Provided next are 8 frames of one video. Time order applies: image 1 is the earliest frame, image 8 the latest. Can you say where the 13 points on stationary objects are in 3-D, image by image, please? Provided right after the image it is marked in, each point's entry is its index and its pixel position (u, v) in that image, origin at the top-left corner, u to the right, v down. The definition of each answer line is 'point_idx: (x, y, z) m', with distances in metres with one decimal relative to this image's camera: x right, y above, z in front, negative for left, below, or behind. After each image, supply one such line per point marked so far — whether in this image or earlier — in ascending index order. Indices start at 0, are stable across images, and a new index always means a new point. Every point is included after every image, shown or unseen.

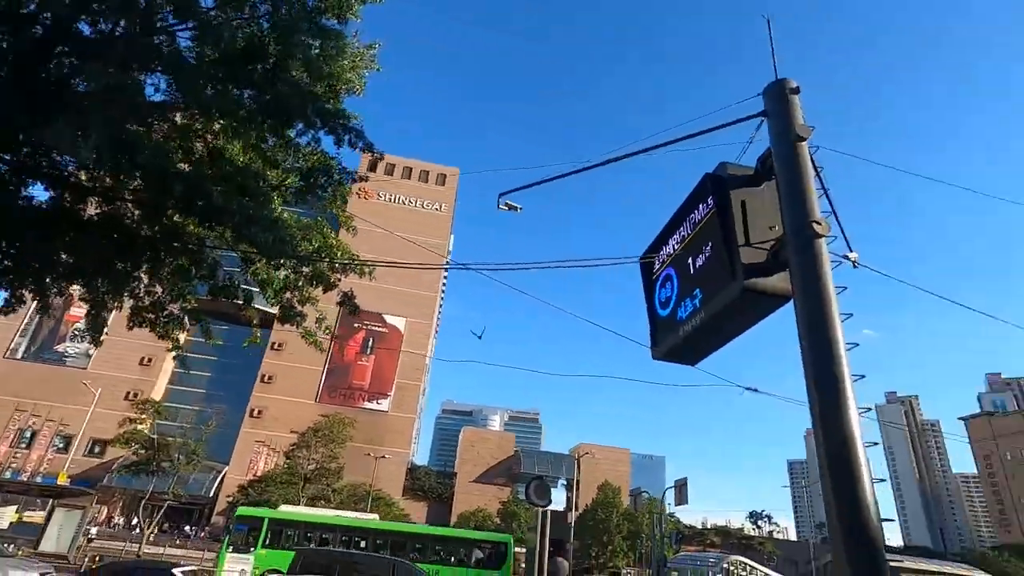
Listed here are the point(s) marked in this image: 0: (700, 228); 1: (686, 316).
0: (+3.1, +1.0, +8.7) m
1: (+2.9, -0.5, +8.8) m
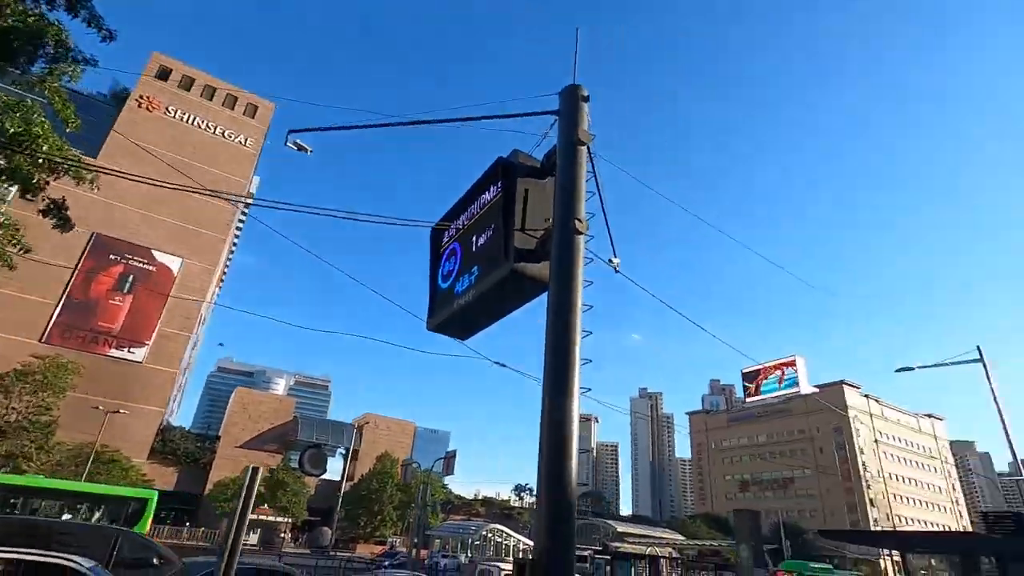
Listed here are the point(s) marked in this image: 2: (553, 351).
0: (-0.4, +1.3, +9.0) m
1: (-0.9, 0.0, +9.1) m
2: (+0.5, -0.8, +6.6) m
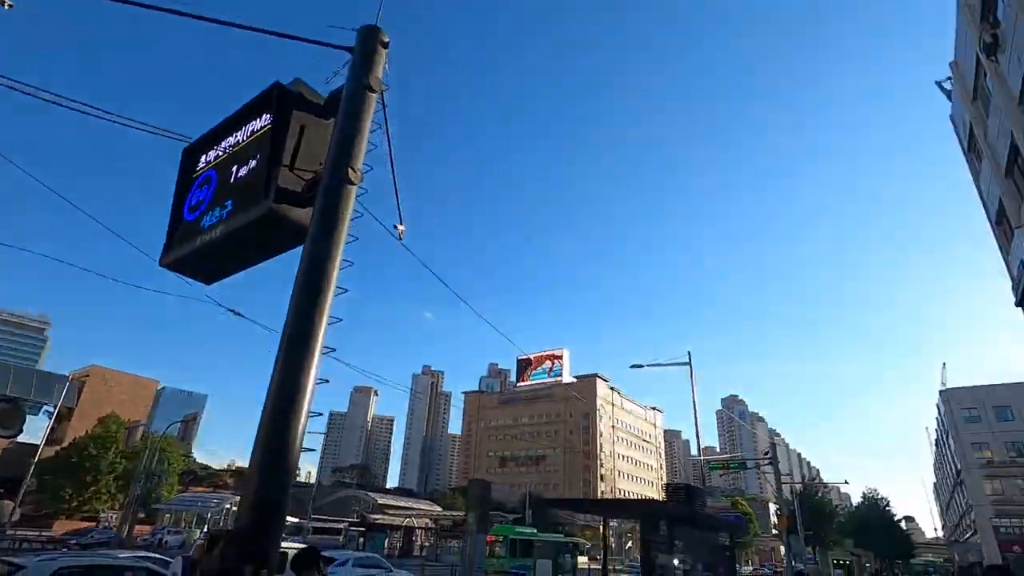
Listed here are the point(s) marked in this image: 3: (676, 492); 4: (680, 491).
0: (-3.8, +2.2, +7.9) m
1: (-4.4, +0.9, +7.8) m
2: (-2.4, -0.2, +5.9) m
3: (+3.9, -4.9, +12.9) m
4: (+4.0, -4.9, +12.8) m
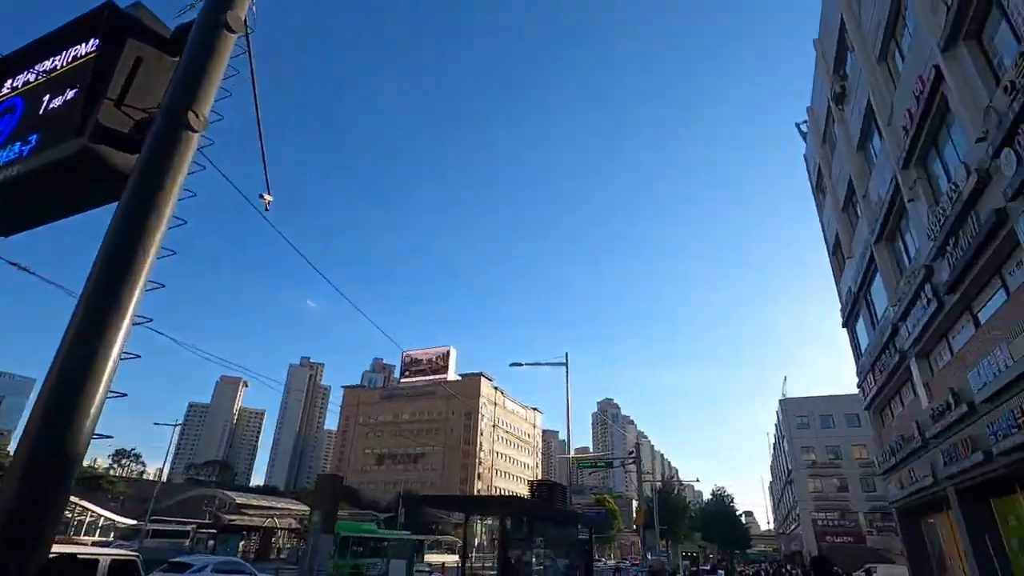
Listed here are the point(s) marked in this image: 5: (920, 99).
0: (-5.3, +2.7, +6.6) m
1: (-6.1, +1.5, +6.4) m
2: (-3.8, +0.2, +4.9) m
3: (+0.7, -4.9, +13.0) m
4: (+0.8, -4.8, +12.9) m
5: (+8.9, +4.1, +11.7) m
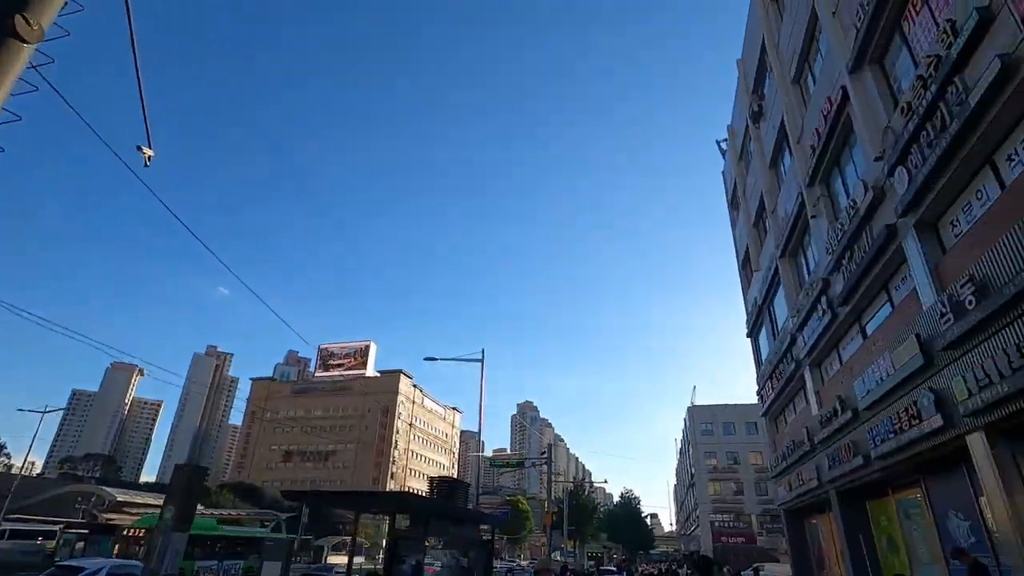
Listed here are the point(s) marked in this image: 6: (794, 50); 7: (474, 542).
0: (-6.3, +3.4, +5.3) m
1: (-7.0, +2.2, +5.0) m
2: (-4.7, +0.8, +3.8) m
3: (-1.6, -4.6, +12.4) m
4: (-1.5, -4.6, +12.3) m
5: (+7.2, +3.8, +12.2) m
6: (+7.7, +6.5, +14.7) m
7: (-1.0, -6.3, +13.3) m
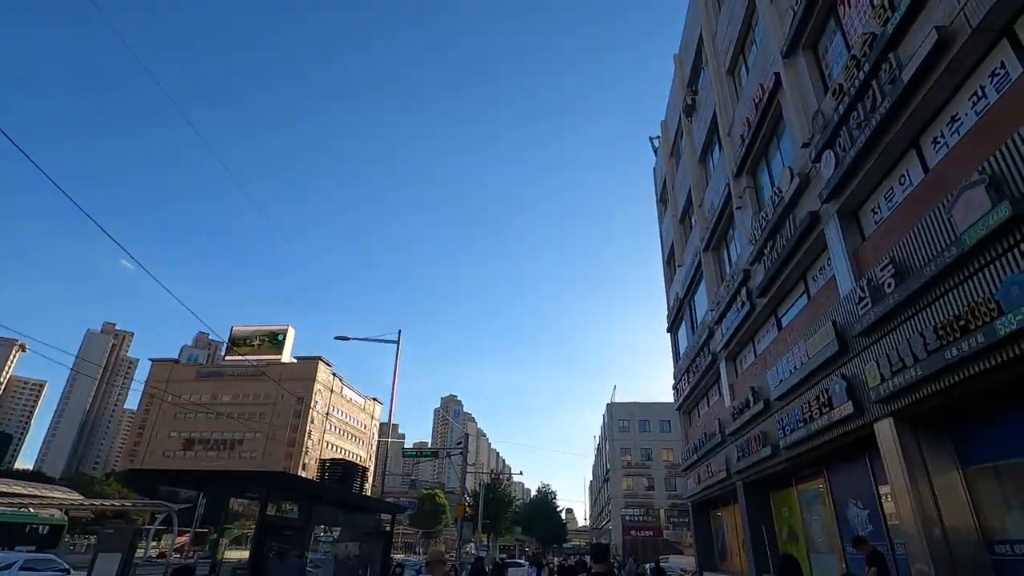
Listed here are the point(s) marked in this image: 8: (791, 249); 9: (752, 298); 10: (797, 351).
0: (-6.9, +4.3, +3.5) m
1: (-7.7, +3.1, +3.1) m
2: (-5.3, +1.6, +2.3) m
3: (-3.7, -3.8, +11.2) m
4: (-3.6, -3.8, +11.1) m
5: (+5.6, +4.1, +12.1) m
6: (+6.0, +6.8, +14.6) m
7: (-3.3, -5.6, +12.2) m
8: (+5.5, +0.8, +10.5) m
9: (+5.9, -0.2, +13.1) m
10: (+5.5, -1.2, +10.3) m
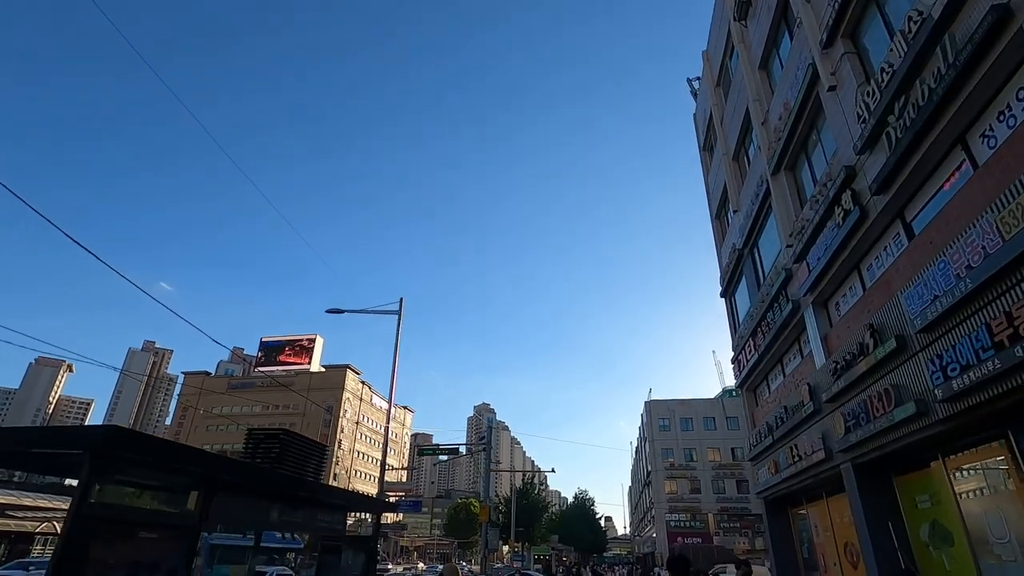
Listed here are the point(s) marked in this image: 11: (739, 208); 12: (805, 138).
0: (-7.3, +5.7, +0.6) m
1: (-8.1, +4.5, +0.2) m
2: (-5.6, +3.0, -0.7) m
3: (-3.4, -2.4, +8.0) m
4: (-3.3, -2.4, +7.9) m
5: (+5.6, +5.8, +8.5) m
6: (+6.0, +8.5, +11.0) m
7: (-2.8, -4.2, +8.9) m
8: (+5.6, +2.5, +6.8) m
9: (+6.1, +1.5, +9.4) m
10: (+5.6, +0.6, +6.6) m
11: (+7.4, +2.6, +17.5) m
12: (+6.6, +3.4, +12.1) m
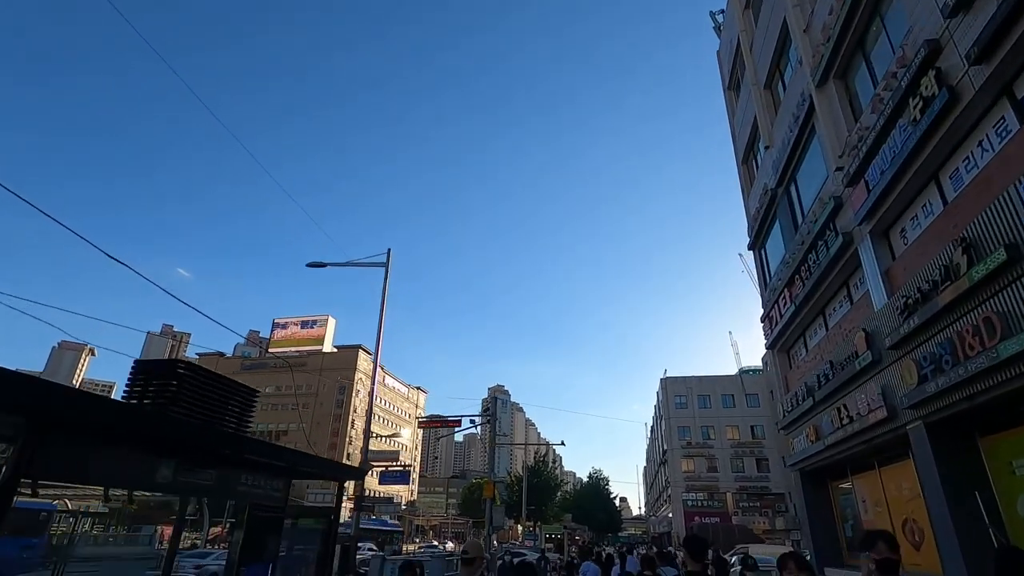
0: (-7.7, +6.6, -1.3) m
1: (-8.5, +5.4, -1.6) m
2: (-6.1, +3.9, -2.6) m
3: (-3.6, -1.3, +6.2) m
4: (-3.5, -1.3, +6.1) m
5: (+5.4, +7.0, +6.3) m
6: (+5.8, +9.8, +8.7) m
7: (-3.0, -3.0, +7.2) m
8: (+5.3, +3.7, +4.7) m
9: (+5.9, +2.8, +7.2) m
10: (+5.4, +1.7, +4.5) m
11: (+7.4, +4.2, +15.3) m
12: (+6.5, +4.7, +9.9) m
